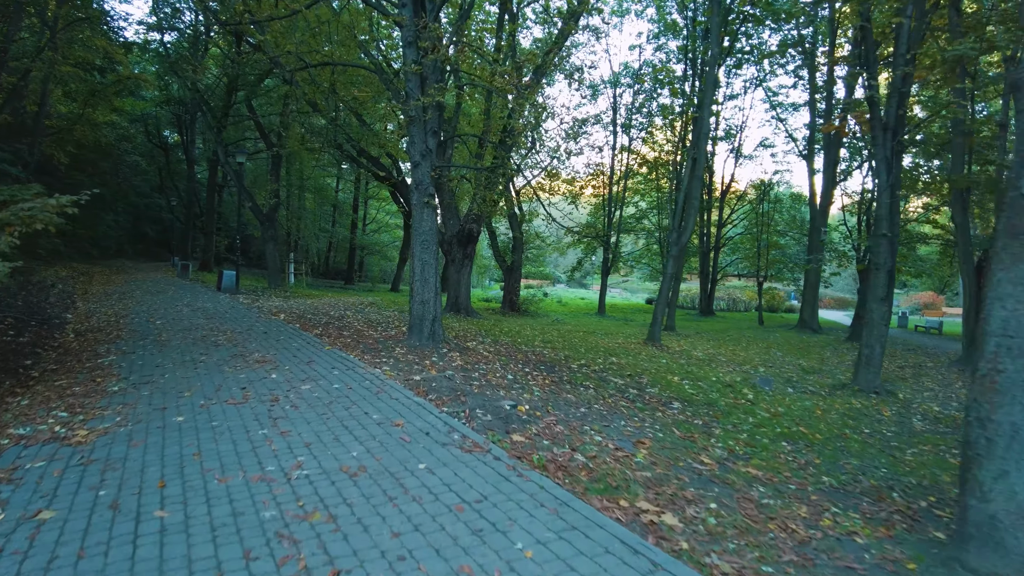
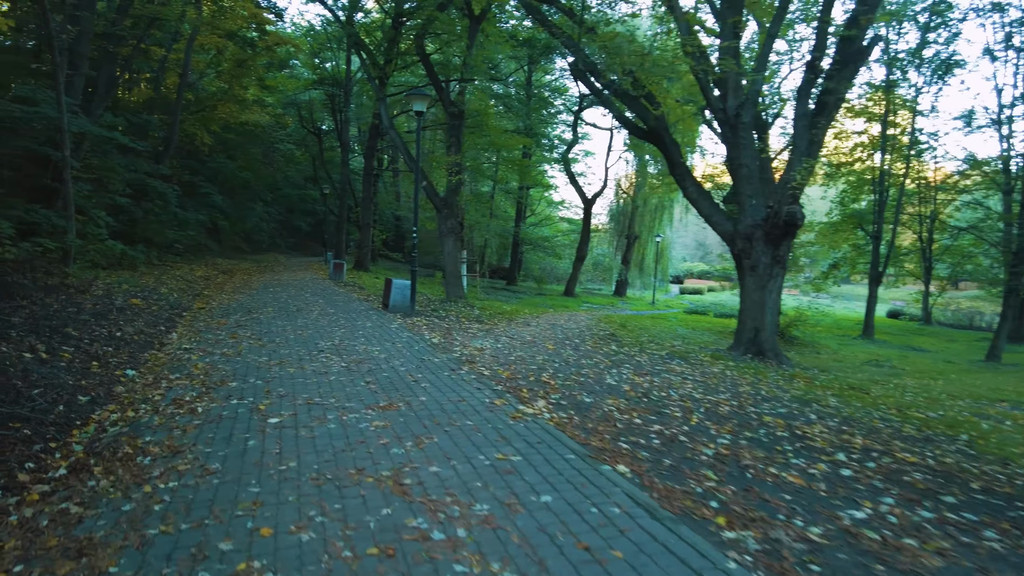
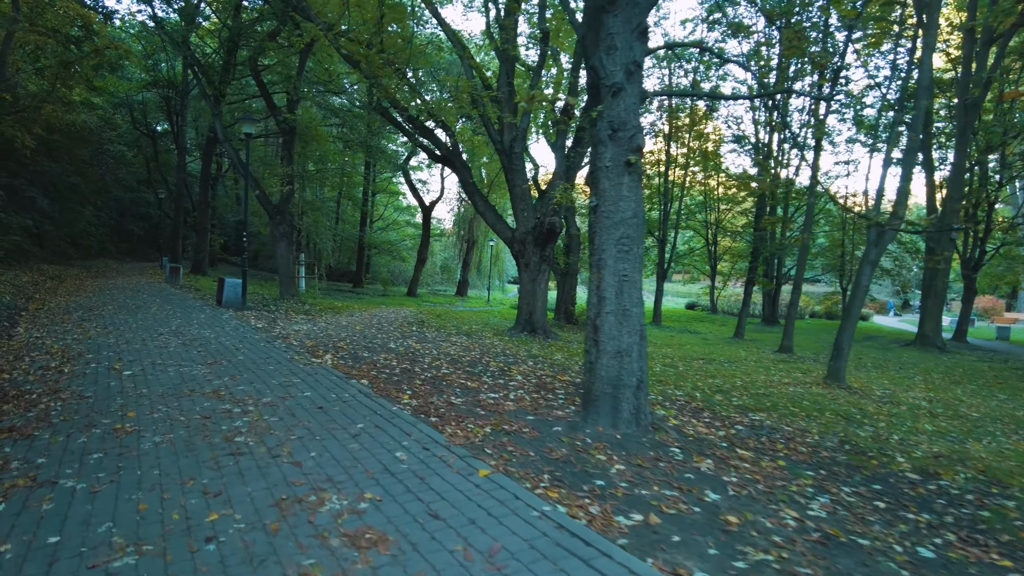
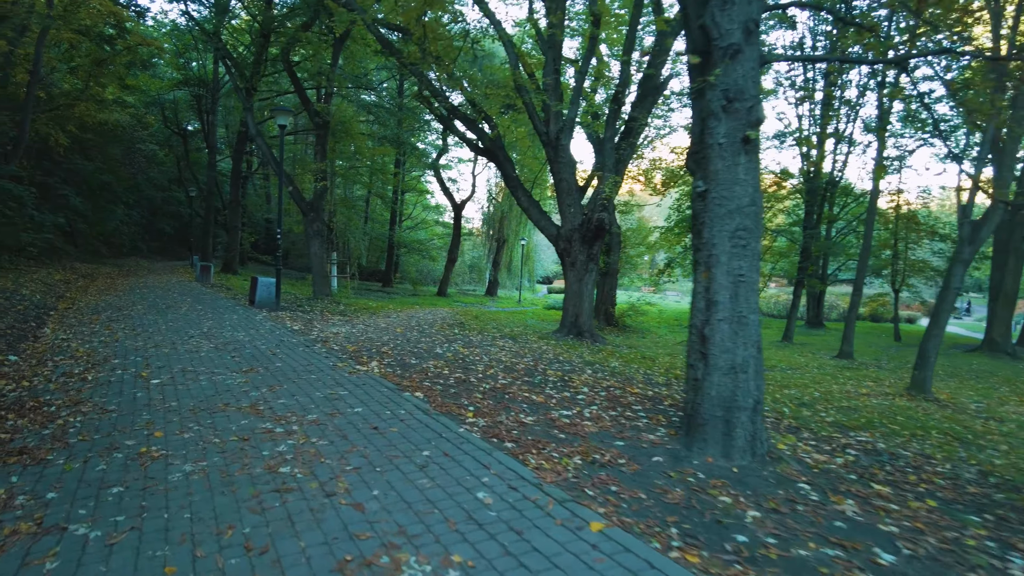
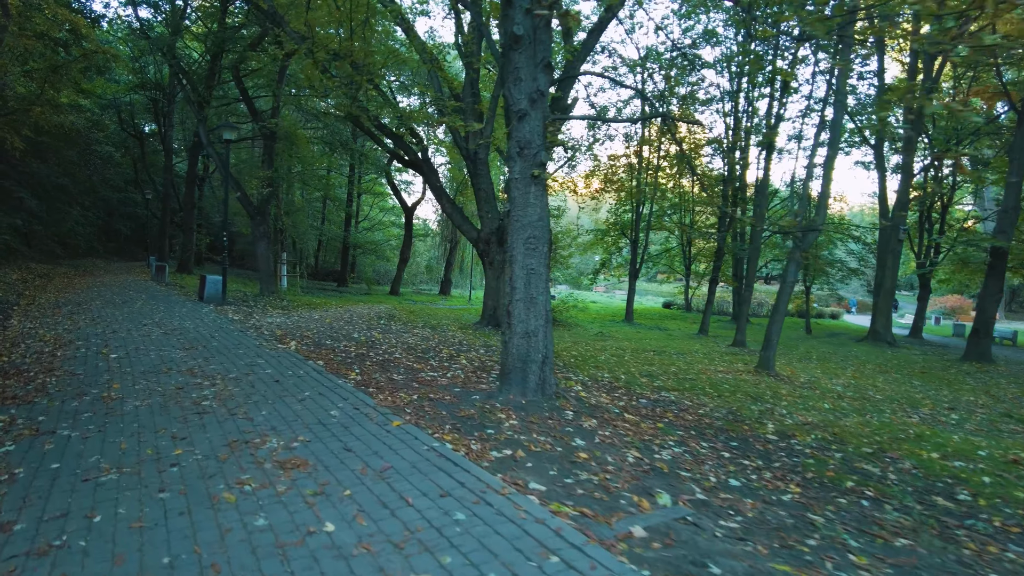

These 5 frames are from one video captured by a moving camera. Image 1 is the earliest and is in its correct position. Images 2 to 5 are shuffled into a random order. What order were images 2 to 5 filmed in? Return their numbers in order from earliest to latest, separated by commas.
5, 3, 4, 2
